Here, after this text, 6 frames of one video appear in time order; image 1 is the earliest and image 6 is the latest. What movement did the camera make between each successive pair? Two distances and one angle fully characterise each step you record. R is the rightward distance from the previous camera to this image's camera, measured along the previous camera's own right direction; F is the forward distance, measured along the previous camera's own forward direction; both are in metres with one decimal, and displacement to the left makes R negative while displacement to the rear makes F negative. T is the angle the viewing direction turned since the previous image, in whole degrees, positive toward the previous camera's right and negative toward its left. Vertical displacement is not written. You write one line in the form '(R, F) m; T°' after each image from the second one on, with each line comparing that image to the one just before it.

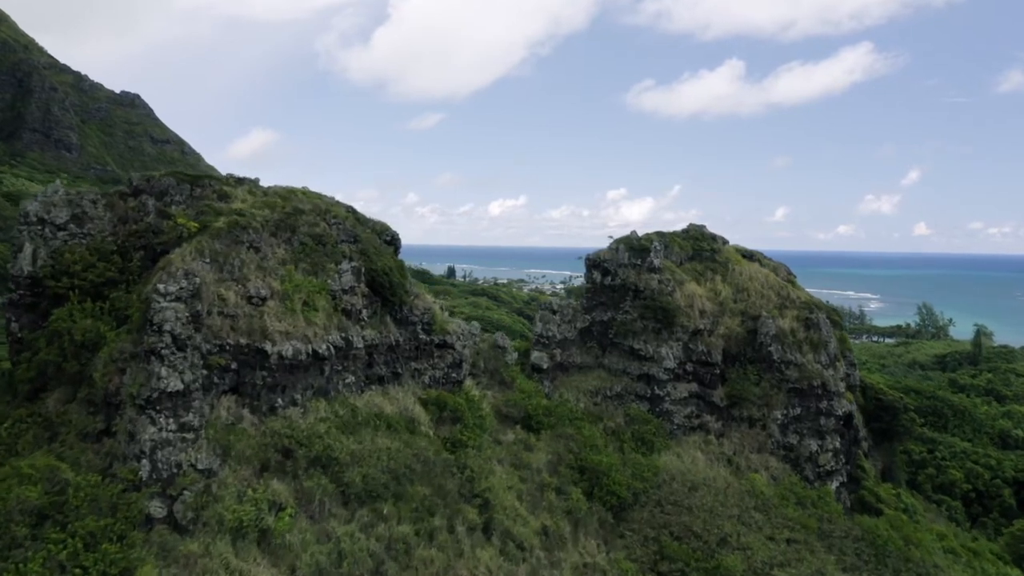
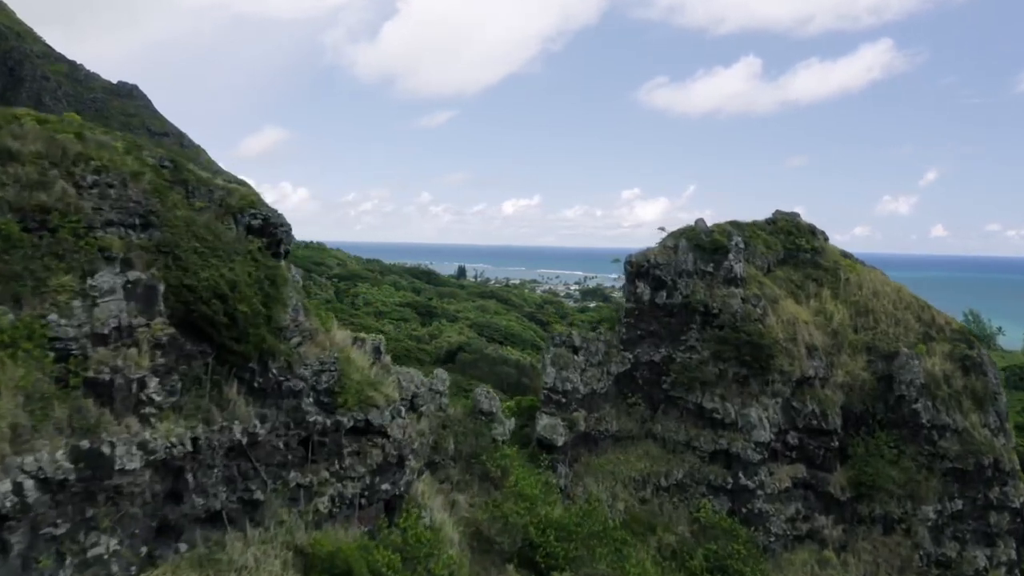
(+0.4, +10.5) m; -1°
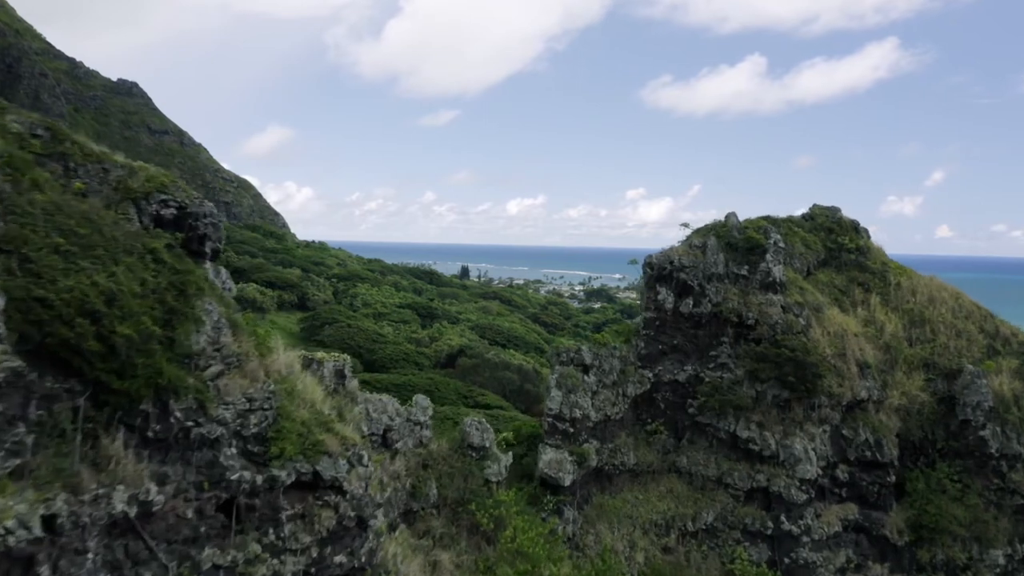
(+0.1, +2.6) m; 0°
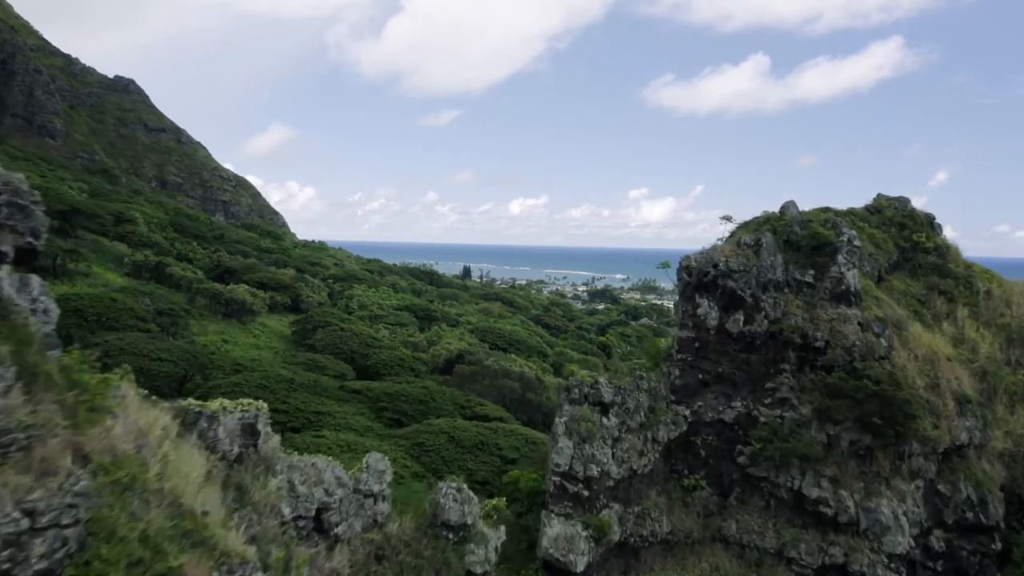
(+0.1, +3.4) m; 0°
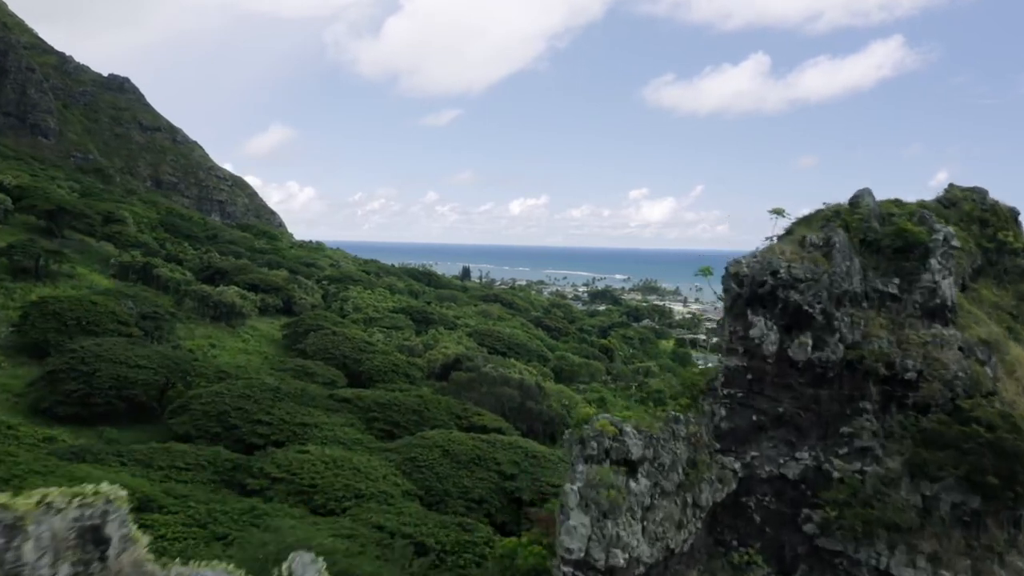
(+0.1, +2.6) m; 0°
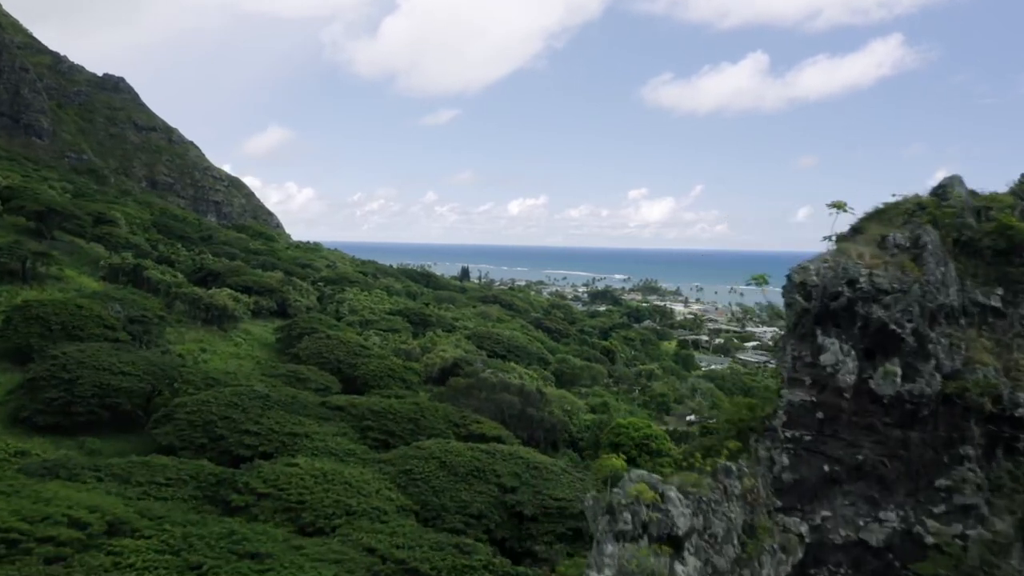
(0.0, +1.8) m; 0°
